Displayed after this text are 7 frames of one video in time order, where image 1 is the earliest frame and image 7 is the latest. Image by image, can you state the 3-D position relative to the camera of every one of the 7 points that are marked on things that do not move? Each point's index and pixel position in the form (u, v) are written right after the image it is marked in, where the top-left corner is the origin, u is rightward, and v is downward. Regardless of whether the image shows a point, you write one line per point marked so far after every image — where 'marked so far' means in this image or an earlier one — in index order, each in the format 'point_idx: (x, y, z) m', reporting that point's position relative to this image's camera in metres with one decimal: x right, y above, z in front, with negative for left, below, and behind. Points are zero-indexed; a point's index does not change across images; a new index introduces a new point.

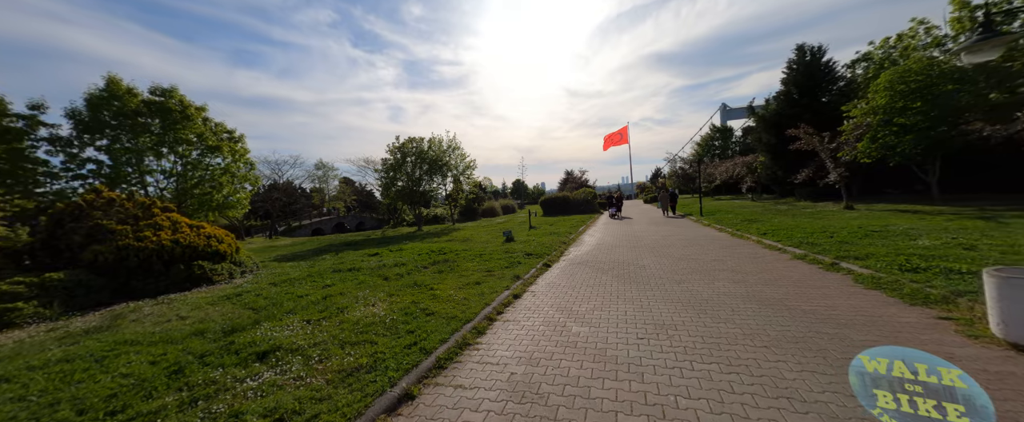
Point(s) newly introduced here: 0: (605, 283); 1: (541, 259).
0: (+2.0, -1.6, +6.9) m
1: (+0.9, -1.5, +9.8) m
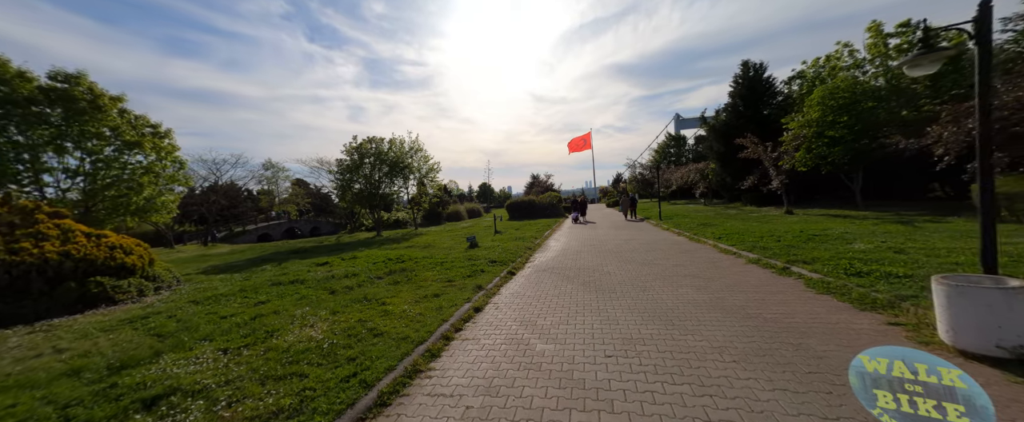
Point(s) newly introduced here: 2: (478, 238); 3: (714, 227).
0: (+1.2, -1.7, +6.7) m
1: (-0.2, -1.6, +9.4) m
2: (-1.8, -1.4, +16.7) m
3: (+9.3, -0.7, +14.7) m
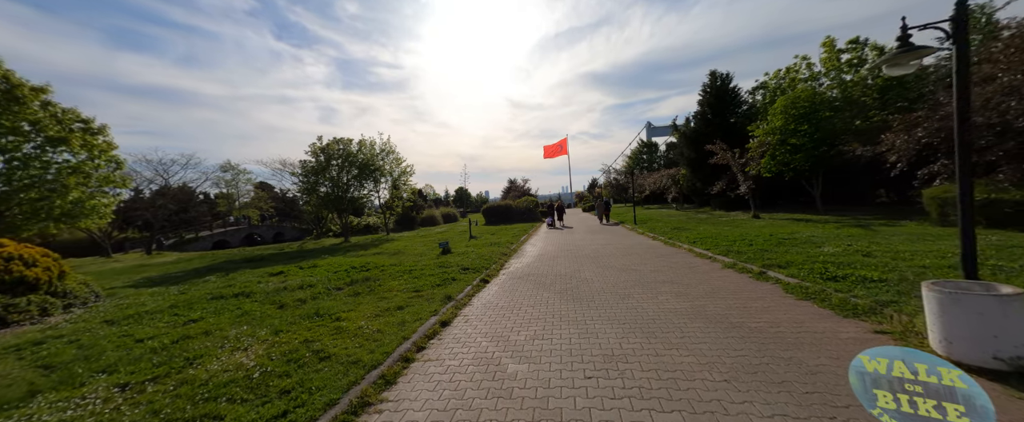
0: (+0.7, -1.8, +6.3) m
1: (-0.9, -1.7, +8.9) m
2: (-3.1, -1.7, +16.0) m
3: (+8.1, -0.9, +14.9) m
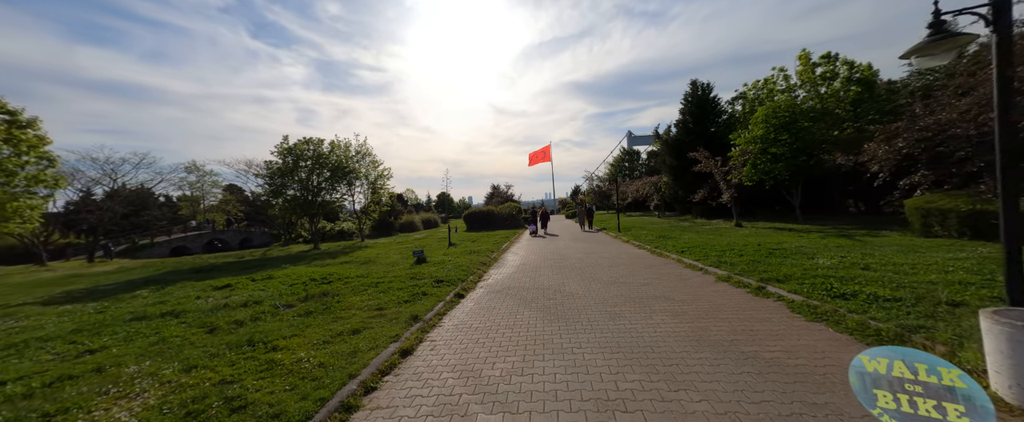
0: (+0.2, -1.9, +5.5) m
1: (-1.5, -1.9, +8.0) m
2: (-4.0, -2.0, +15.1) m
3: (+7.3, -1.3, +14.5) m
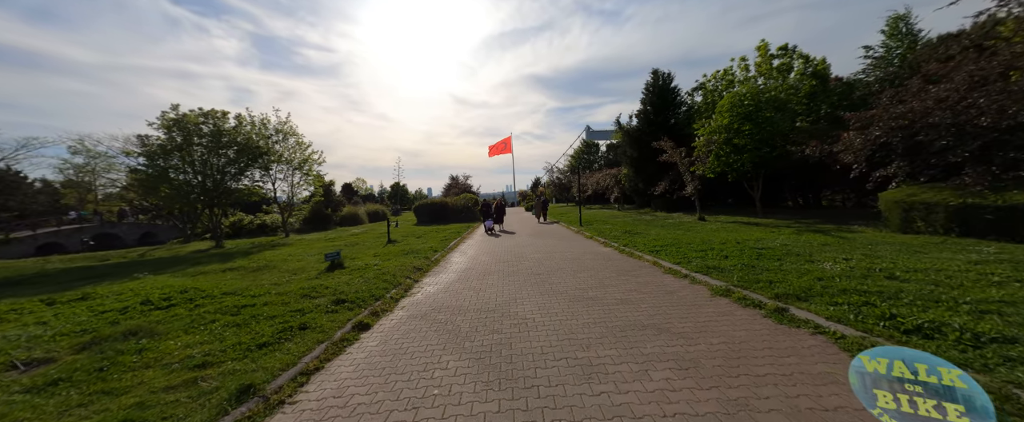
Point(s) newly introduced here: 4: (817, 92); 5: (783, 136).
0: (-0.7, -1.8, +3.3) m
1: (-2.7, -1.7, +5.6) m
2: (-6.0, -1.6, +12.3) m
3: (+5.2, -1.0, +13.1) m
4: (+17.6, +6.9, +18.6) m
5: (+14.4, +4.0, +17.0) m
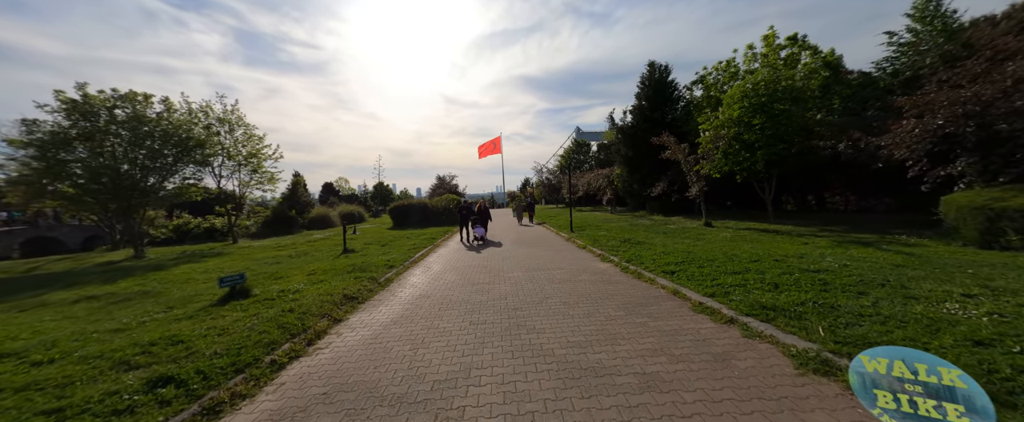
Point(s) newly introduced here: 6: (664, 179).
0: (-1.1, -1.9, +0.9) m
1: (-3.2, -1.9, +3.1) m
2: (-6.8, -1.7, +9.7) m
3: (+4.4, -1.2, +10.9) m
4: (+16.7, +6.6, +16.8) m
5: (+13.6, +3.7, +15.1) m
6: (+9.3, +2.0, +19.6) m
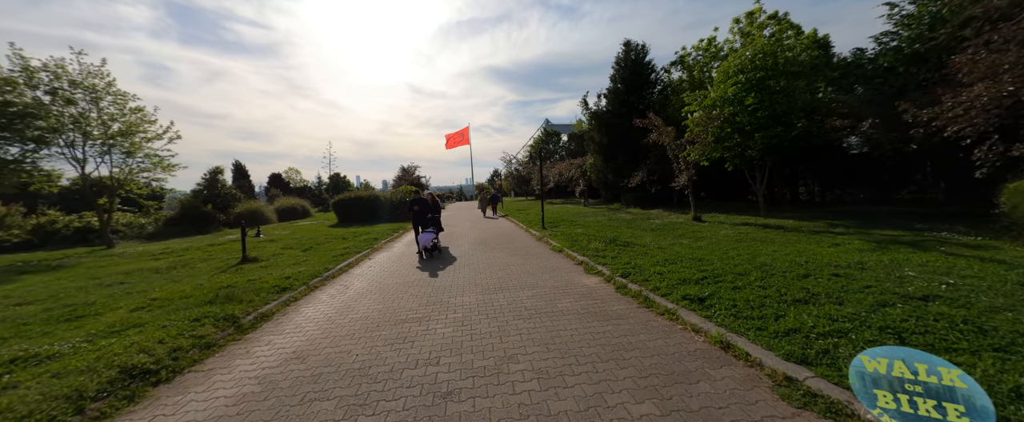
0: (-1.4, -2.0, -1.9) m
1: (-3.6, -1.9, +0.1) m
2: (-7.8, -1.7, +6.4) m
3: (+3.3, -1.0, +8.5) m
4: (+14.9, +7.1, +15.4) m
5: (+11.9, +4.1, +13.5) m
6: (+7.3, +2.4, +17.6) m
